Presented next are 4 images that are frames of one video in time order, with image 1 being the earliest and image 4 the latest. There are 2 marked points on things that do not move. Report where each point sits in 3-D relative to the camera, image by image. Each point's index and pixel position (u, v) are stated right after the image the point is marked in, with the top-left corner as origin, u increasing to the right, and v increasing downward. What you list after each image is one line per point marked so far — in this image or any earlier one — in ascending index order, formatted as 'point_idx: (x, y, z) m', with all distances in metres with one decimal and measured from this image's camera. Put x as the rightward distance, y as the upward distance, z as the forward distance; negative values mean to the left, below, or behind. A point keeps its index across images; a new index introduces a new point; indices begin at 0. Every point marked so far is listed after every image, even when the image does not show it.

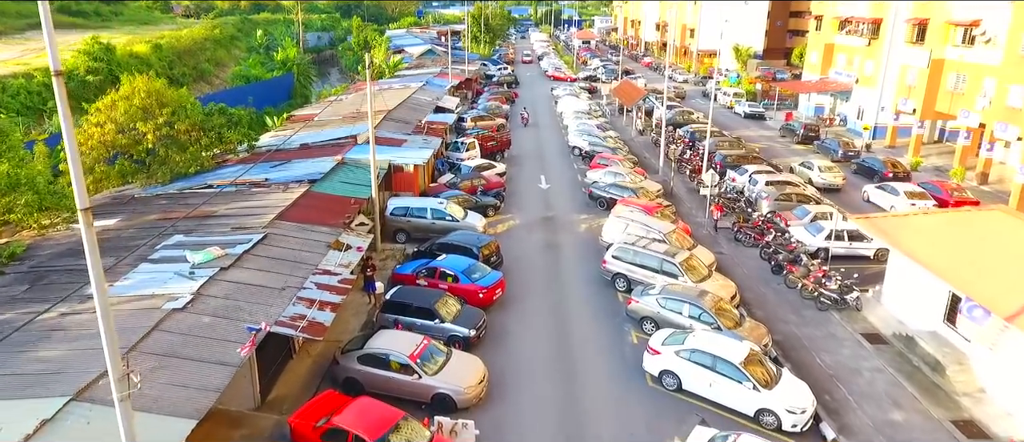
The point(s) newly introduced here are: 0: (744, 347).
0: (+5.0, -2.7, +14.3) m
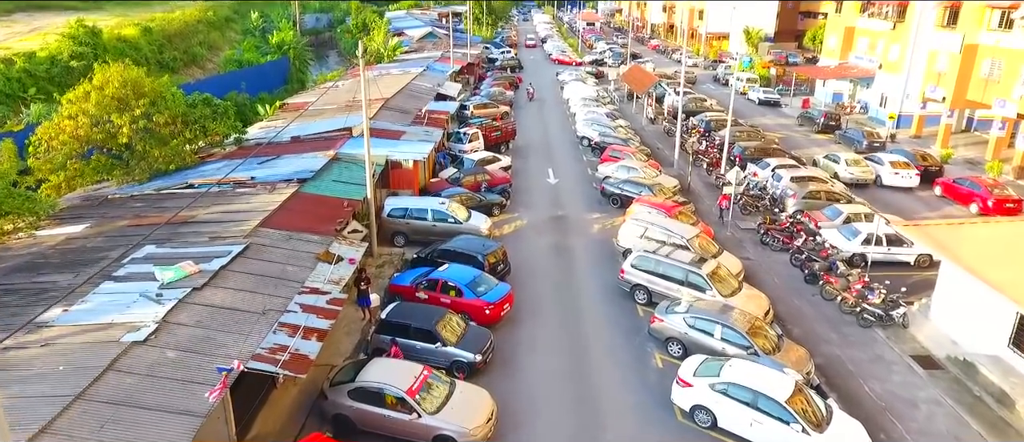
0: (+5.2, -3.0, +12.5) m
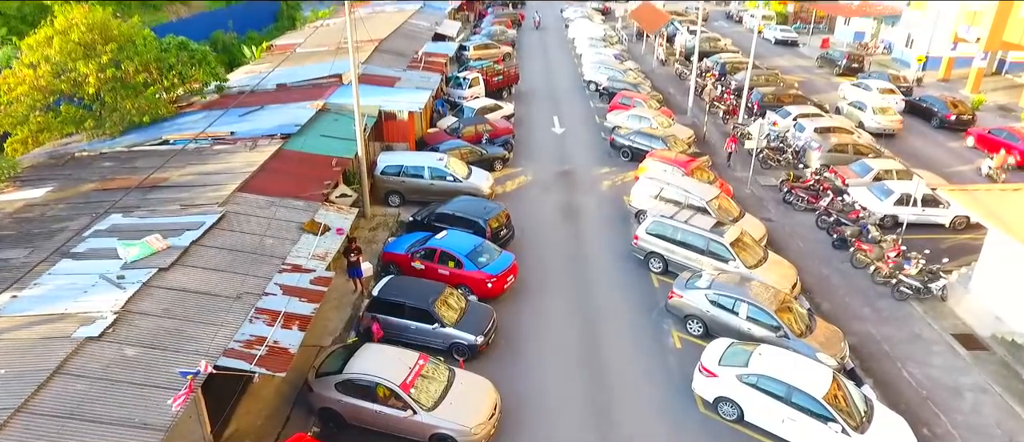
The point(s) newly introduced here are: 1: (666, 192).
0: (+5.3, -2.5, +11.3) m
1: (+4.2, +0.8, +17.9) m
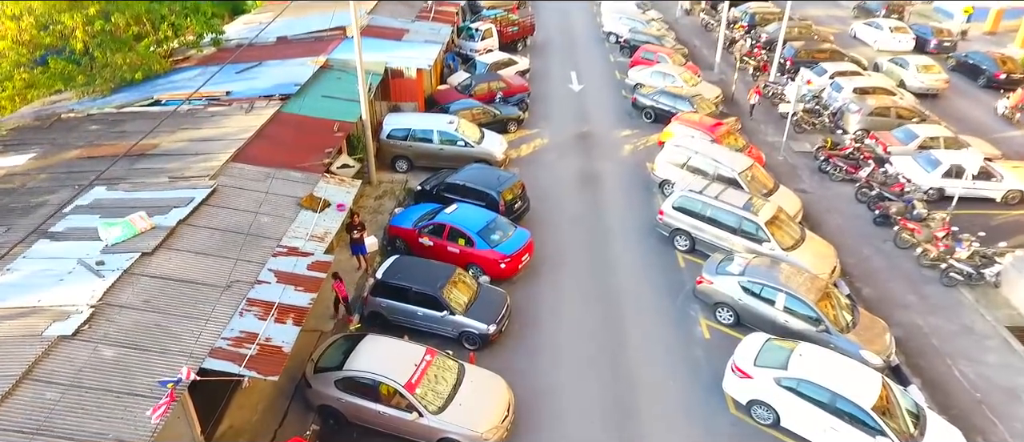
0: (+5.6, -2.4, +10.2) m
1: (+4.6, +1.5, +16.6) m
